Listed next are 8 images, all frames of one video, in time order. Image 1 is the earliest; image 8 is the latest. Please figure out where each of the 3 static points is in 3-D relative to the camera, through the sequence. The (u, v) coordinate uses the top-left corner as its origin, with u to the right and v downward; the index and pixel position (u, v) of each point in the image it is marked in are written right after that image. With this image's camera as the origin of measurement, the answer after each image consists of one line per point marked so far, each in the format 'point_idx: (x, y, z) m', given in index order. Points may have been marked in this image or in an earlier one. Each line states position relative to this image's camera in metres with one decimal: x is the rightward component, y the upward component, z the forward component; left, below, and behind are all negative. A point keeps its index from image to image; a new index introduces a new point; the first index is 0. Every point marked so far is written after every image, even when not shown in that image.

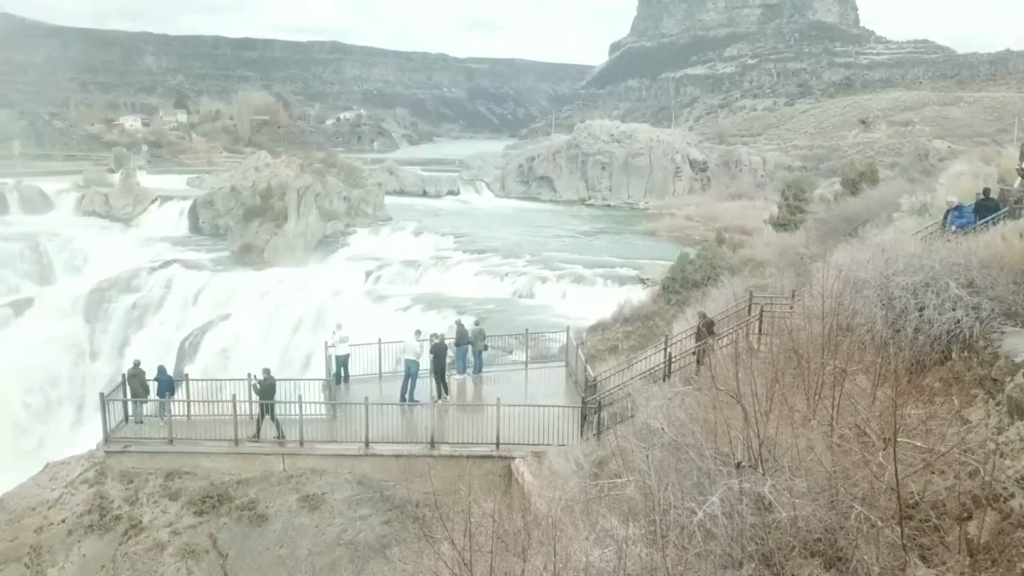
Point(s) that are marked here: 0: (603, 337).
0: (+0.9, -0.5, +7.8) m
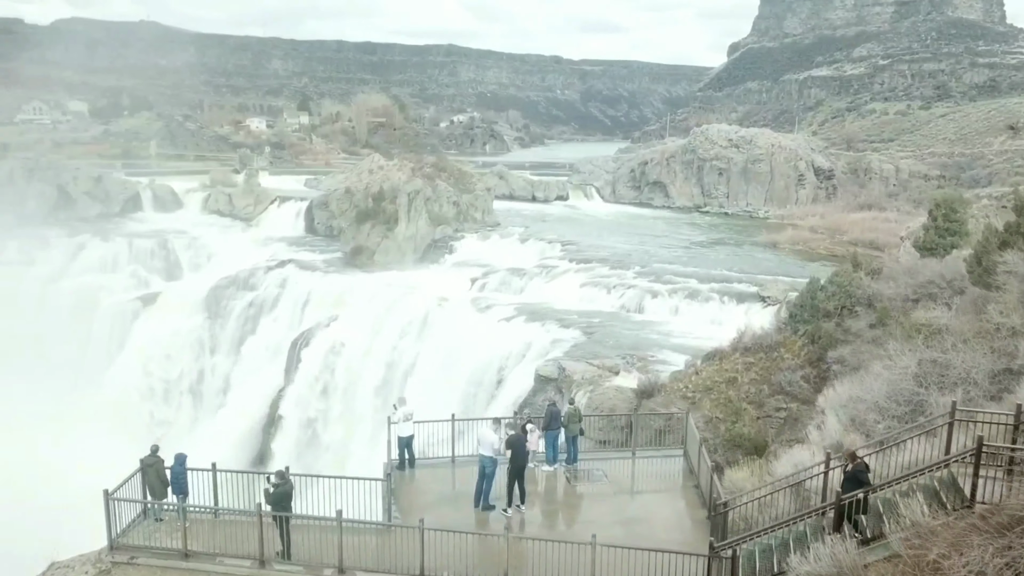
0: (+1.9, -0.7, +7.2) m
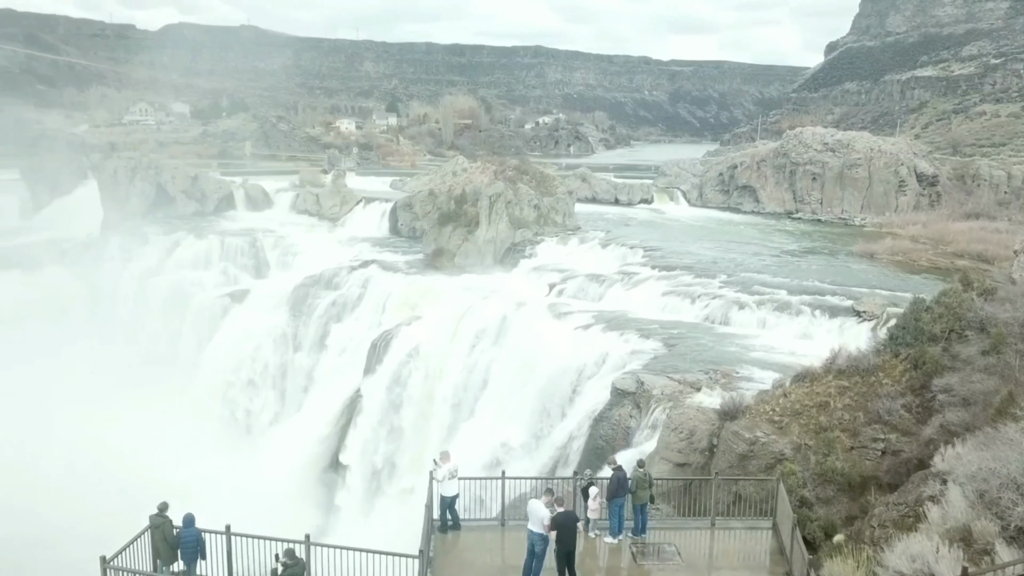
0: (+2.5, -0.9, +6.8) m
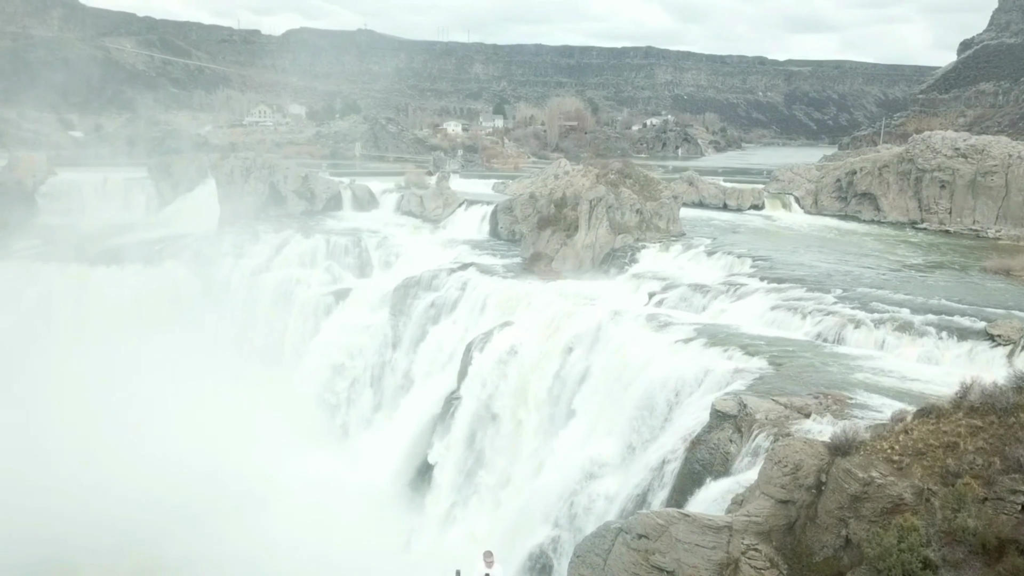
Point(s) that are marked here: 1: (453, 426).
0: (+3.2, -1.0, +6.1) m
1: (-0.9, -2.1, +12.2) m
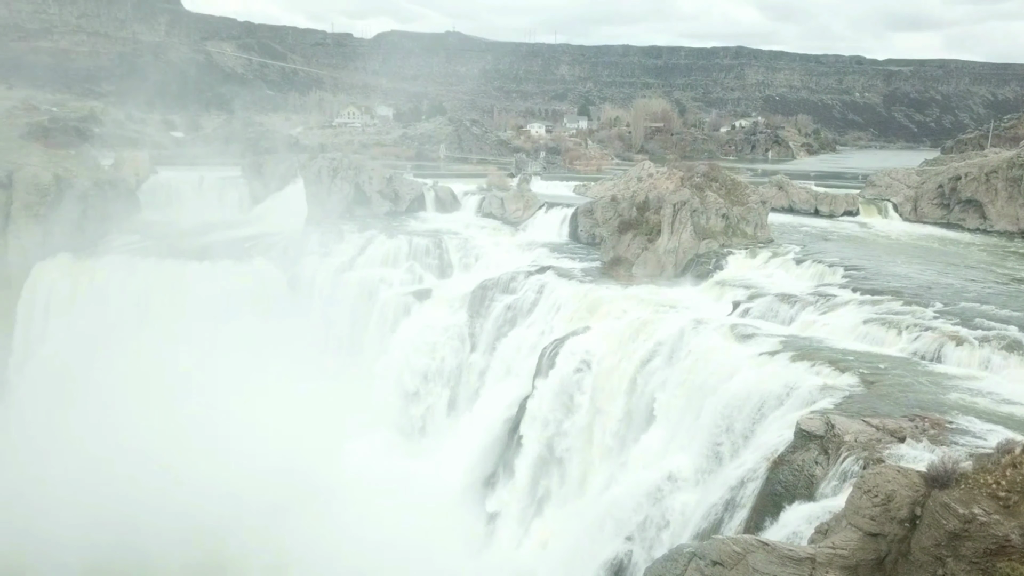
0: (+3.7, -1.2, +5.5) m
1: (+0.2, -2.1, +12.0) m
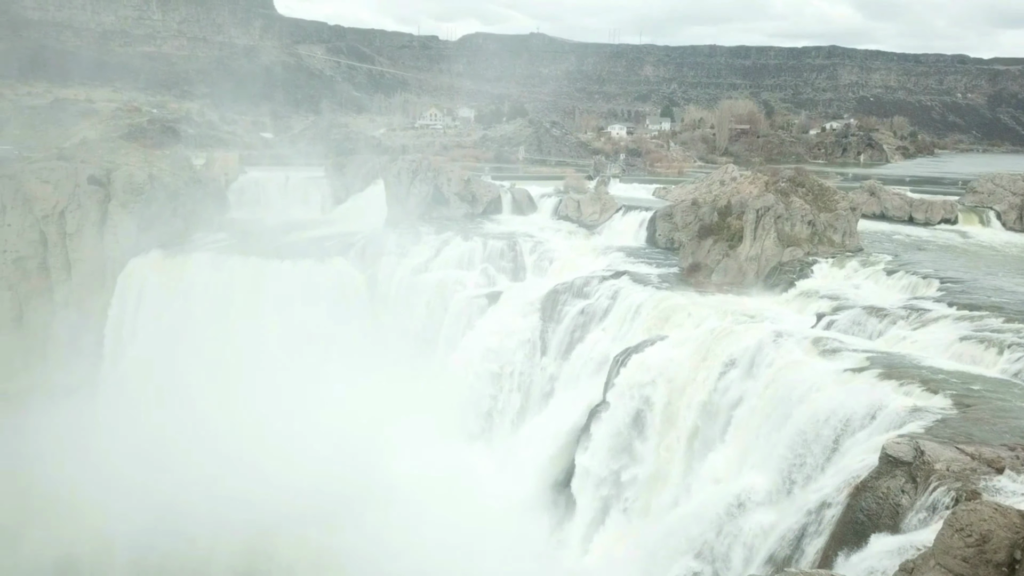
0: (+4.1, -1.3, +5.0) m
1: (+1.2, -2.2, +11.8) m
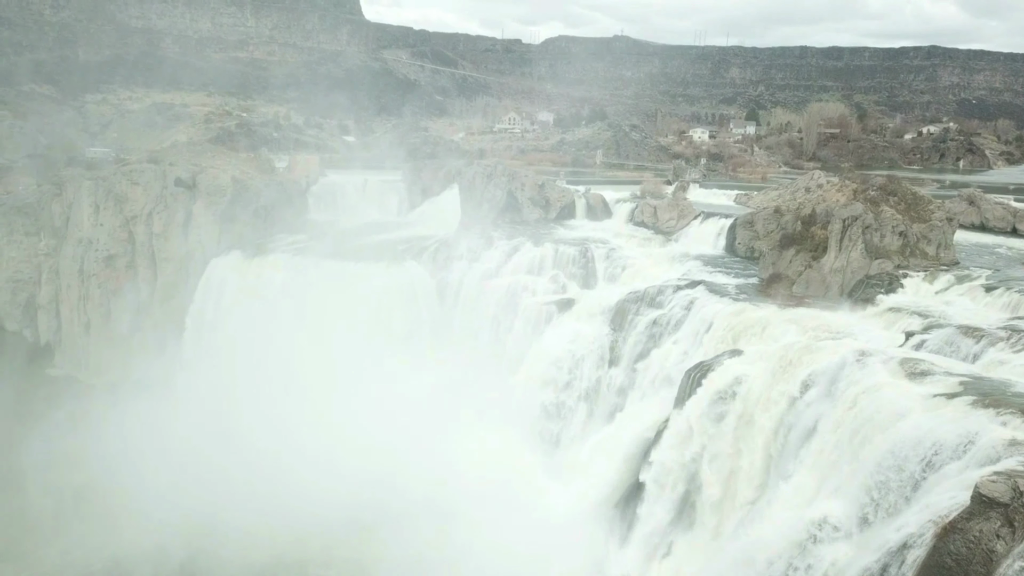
0: (+4.3, -1.5, +4.2) m
1: (+2.1, -2.4, +11.3) m
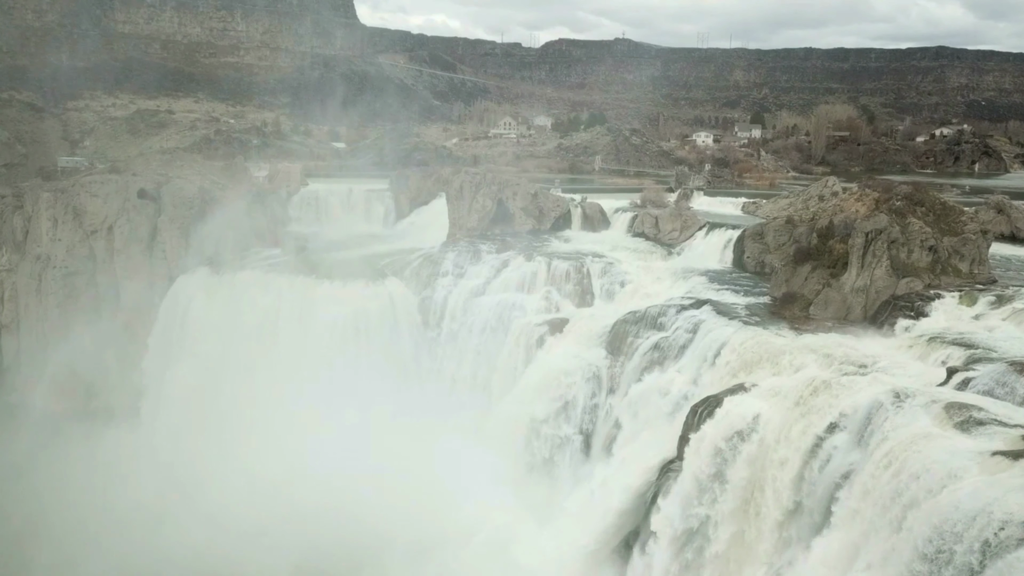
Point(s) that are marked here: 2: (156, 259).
0: (+4.0, -1.9, +2.5) m
1: (+1.8, -2.8, +9.5) m
2: (-8.4, +0.7, +18.4) m
